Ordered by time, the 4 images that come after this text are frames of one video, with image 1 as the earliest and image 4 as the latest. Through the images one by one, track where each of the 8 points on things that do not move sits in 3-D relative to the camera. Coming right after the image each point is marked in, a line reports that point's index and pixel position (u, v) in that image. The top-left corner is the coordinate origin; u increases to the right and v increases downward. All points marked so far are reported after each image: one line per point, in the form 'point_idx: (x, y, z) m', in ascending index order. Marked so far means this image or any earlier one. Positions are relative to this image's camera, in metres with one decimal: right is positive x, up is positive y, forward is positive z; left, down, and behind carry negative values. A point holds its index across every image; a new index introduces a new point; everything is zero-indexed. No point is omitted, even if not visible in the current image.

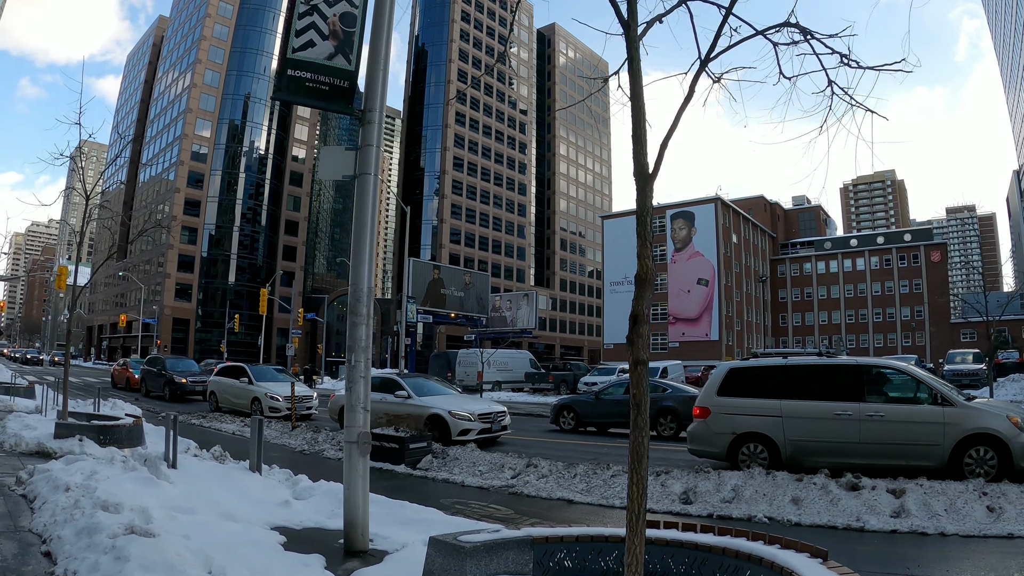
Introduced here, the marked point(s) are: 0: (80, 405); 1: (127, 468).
0: (-8.2, -2.3, +12.1) m
1: (-3.7, -1.7, +6.1) m
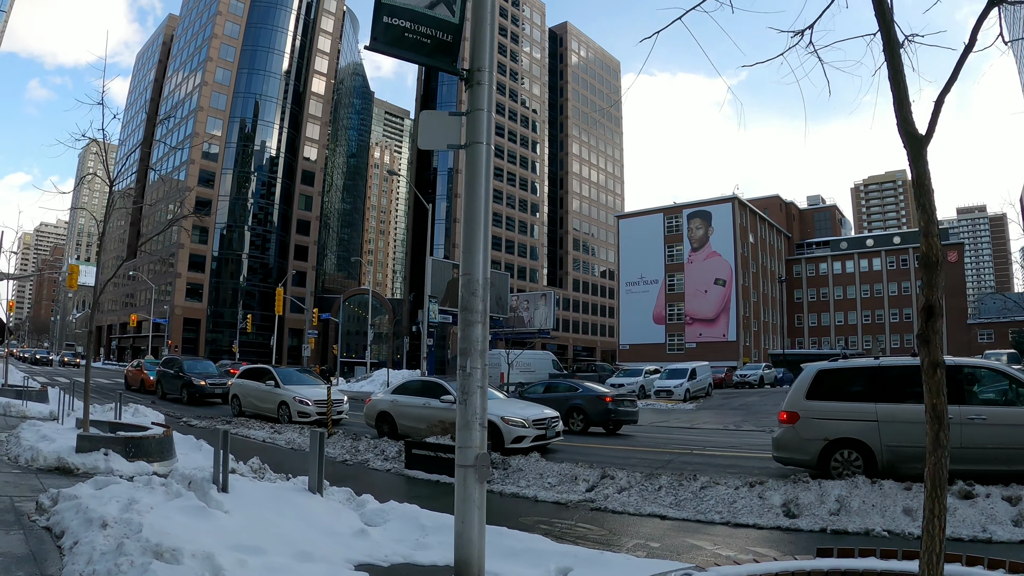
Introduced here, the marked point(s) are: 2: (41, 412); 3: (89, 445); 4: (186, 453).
0: (-7.2, -2.2, +11.0) m
1: (-2.7, -1.6, +5.0) m
2: (-8.9, -2.4, +11.9) m
3: (-4.8, -1.8, +7.2) m
4: (-4.4, -2.3, +8.7) m
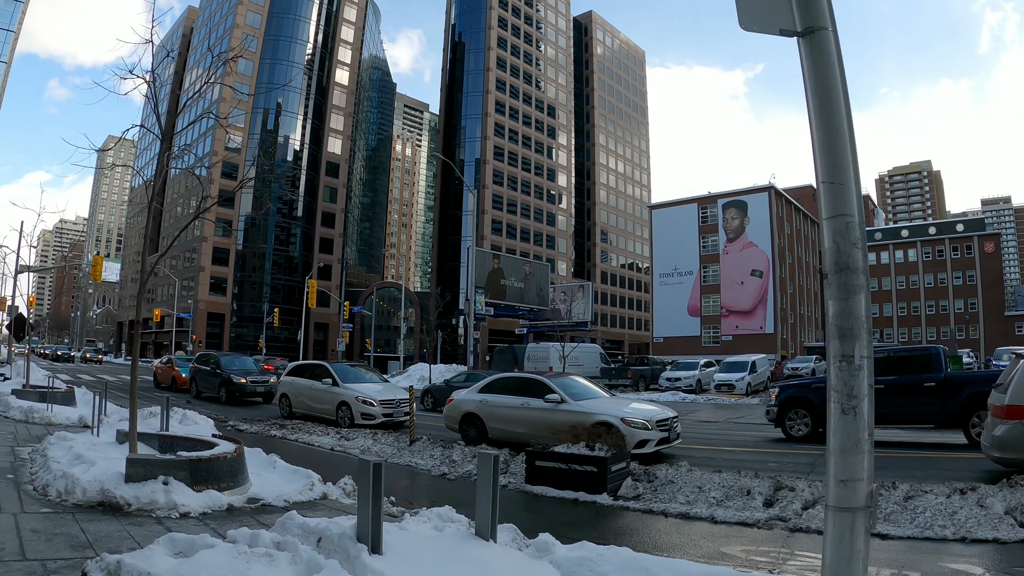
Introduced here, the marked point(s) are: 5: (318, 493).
0: (-5.3, -1.9, +9.2) m
1: (-1.0, -1.3, +3.1) m
2: (-7.1, -2.1, +10.1) m
3: (-3.1, -1.5, +5.3) m
4: (-2.6, -2.0, +6.8) m
5: (-2.0, -2.1, +6.5) m
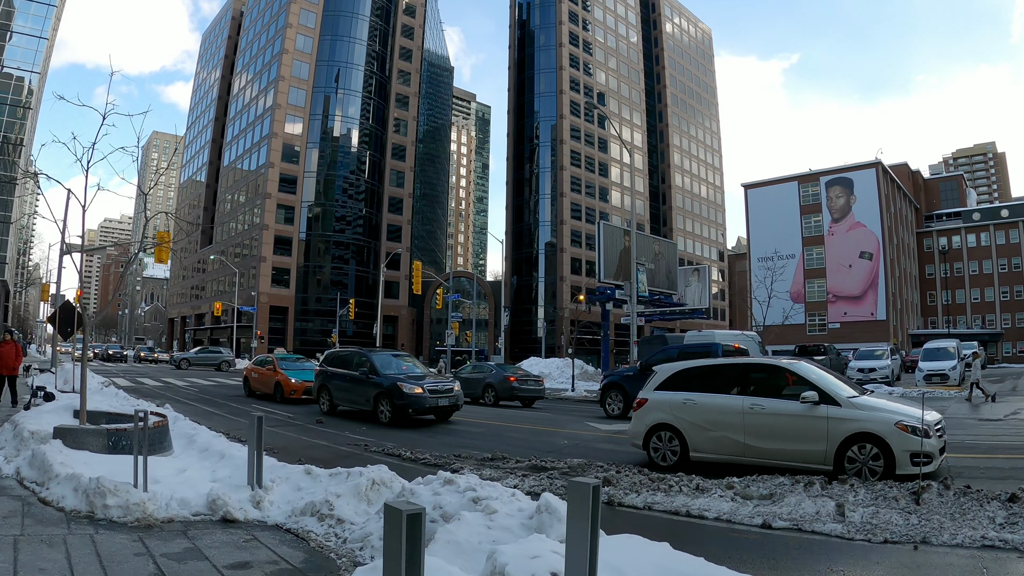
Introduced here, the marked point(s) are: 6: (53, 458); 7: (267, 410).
0: (-0.5, -1.2, +3.3) m
1: (+3.5, -0.6, -3.0) m
2: (-2.2, -1.4, +4.3) m
3: (+1.6, -0.8, -0.7) m
4: (+2.1, -1.3, +0.8) m
5: (+2.7, -1.3, +0.4) m
6: (-3.4, -1.3, +4.7) m
7: (-4.8, -2.4, +12.5) m
